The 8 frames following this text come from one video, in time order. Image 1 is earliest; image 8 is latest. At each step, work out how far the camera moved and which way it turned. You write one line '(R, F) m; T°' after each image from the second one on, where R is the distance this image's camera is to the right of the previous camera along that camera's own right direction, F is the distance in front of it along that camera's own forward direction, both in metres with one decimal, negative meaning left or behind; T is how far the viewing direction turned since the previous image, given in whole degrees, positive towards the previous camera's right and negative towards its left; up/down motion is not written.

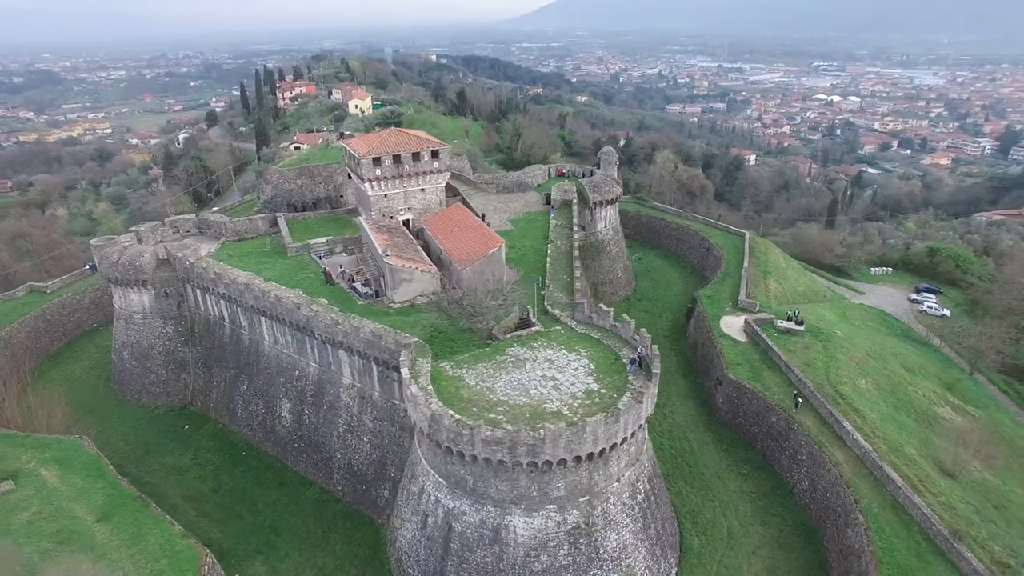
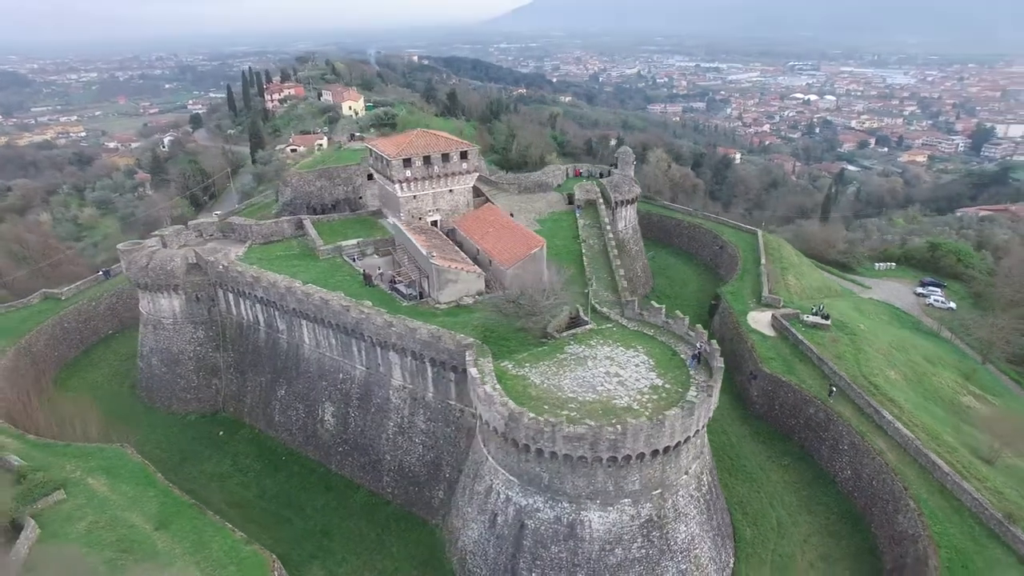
(-3.0, -0.2) m; +2°
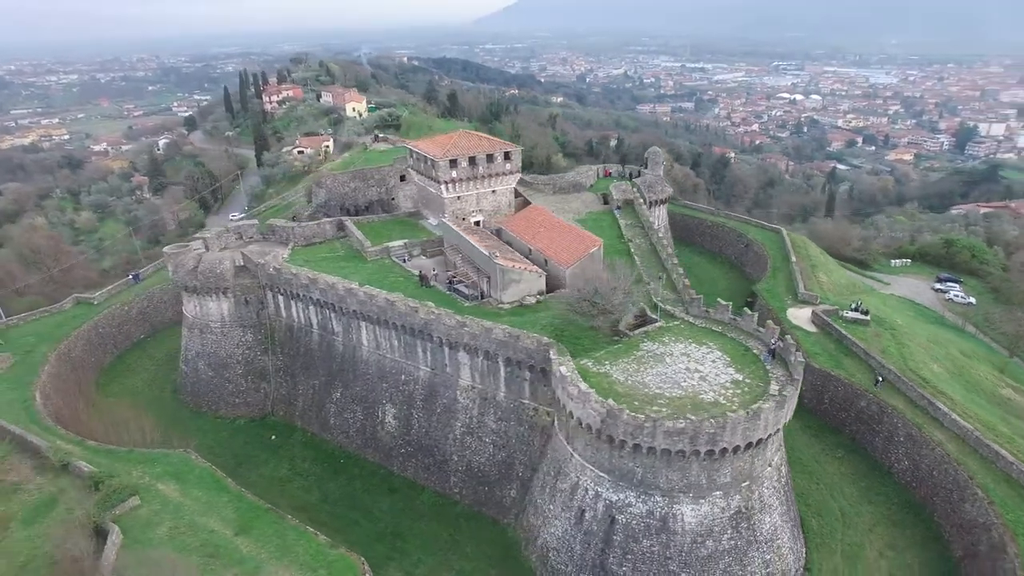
(-3.5, -0.2) m; +2°
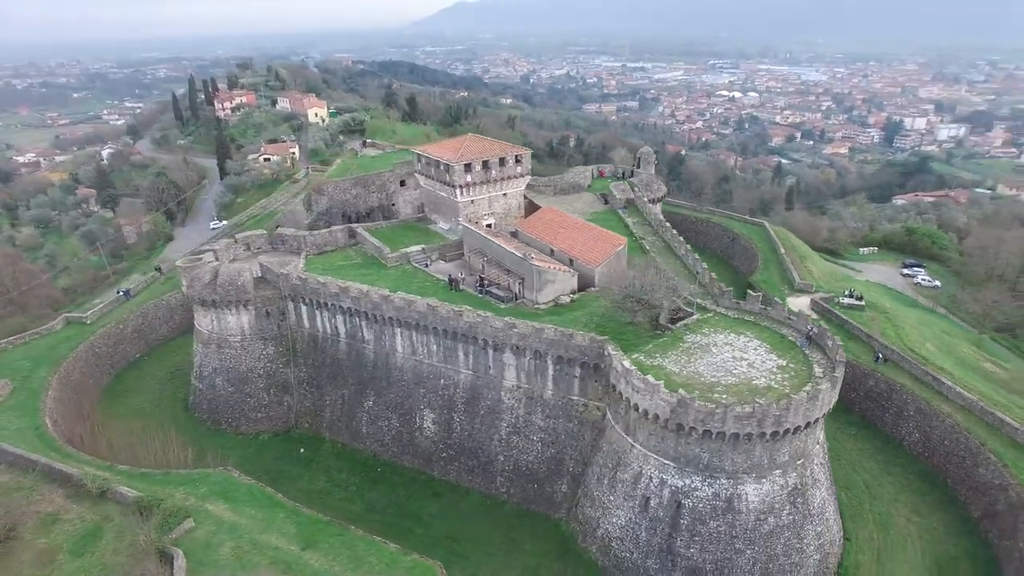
(-4.0, -0.4) m; +5°
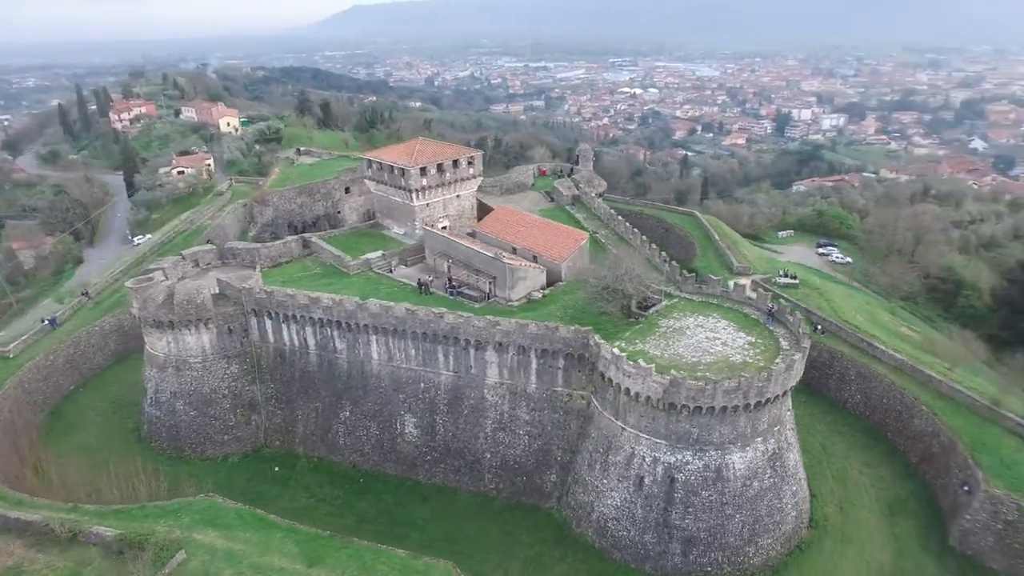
(-2.7, -0.4) m; +8°
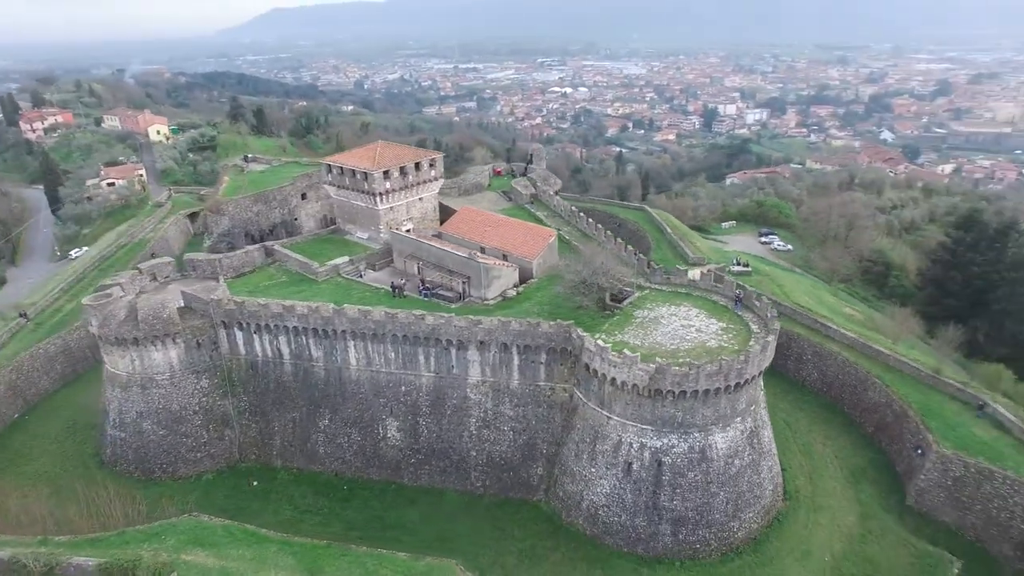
(-1.8, -0.3) m; +6°
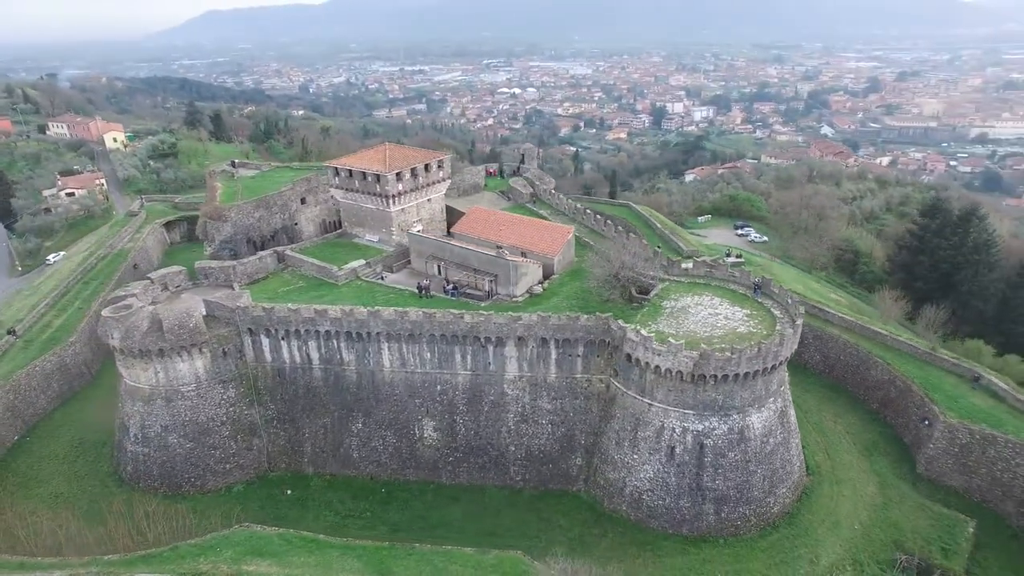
(-3.8, -0.4) m; +5°
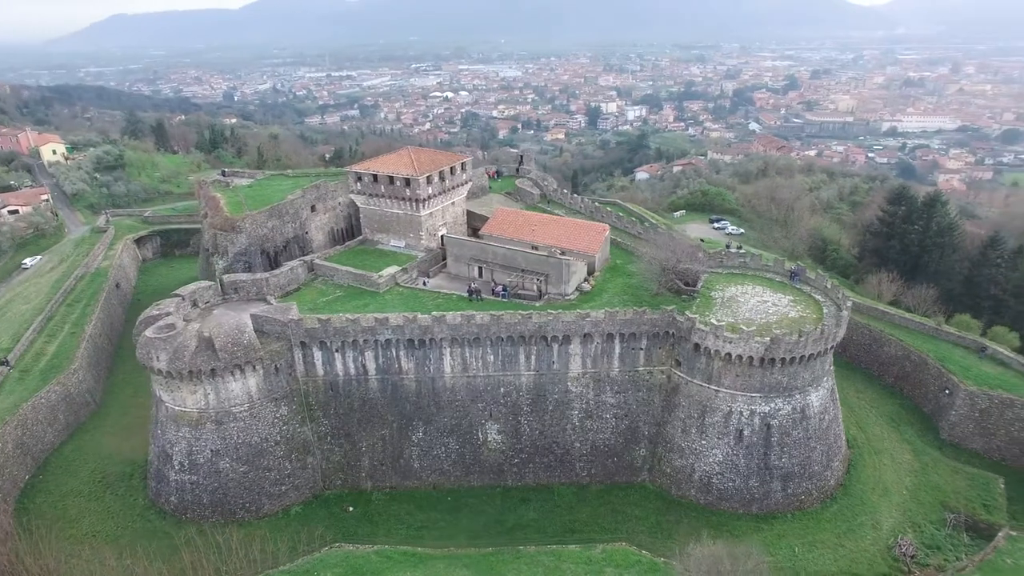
(-5.8, +0.3) m; +7°
